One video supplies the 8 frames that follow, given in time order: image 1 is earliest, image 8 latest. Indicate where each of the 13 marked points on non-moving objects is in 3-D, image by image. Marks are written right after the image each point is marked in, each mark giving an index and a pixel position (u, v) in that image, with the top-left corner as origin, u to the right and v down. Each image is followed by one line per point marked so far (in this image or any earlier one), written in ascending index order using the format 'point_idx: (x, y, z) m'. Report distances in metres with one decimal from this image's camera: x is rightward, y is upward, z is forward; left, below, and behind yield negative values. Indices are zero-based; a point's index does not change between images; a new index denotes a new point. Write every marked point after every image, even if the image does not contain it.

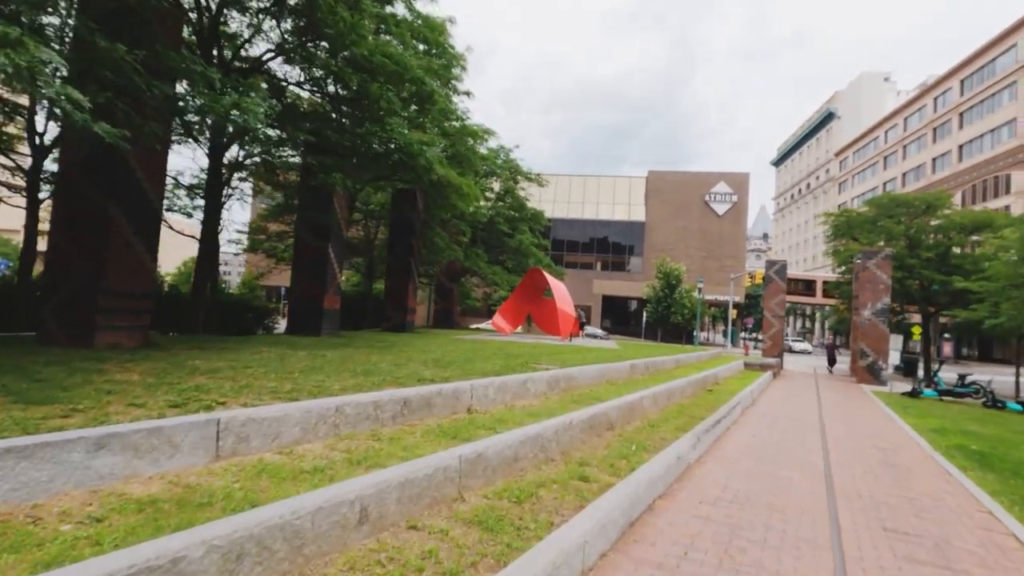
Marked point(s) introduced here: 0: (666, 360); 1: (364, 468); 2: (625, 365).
0: (+5.4, -2.5, +18.7) m
1: (-1.3, -1.6, +4.8) m
2: (+3.1, -2.1, +14.7) m
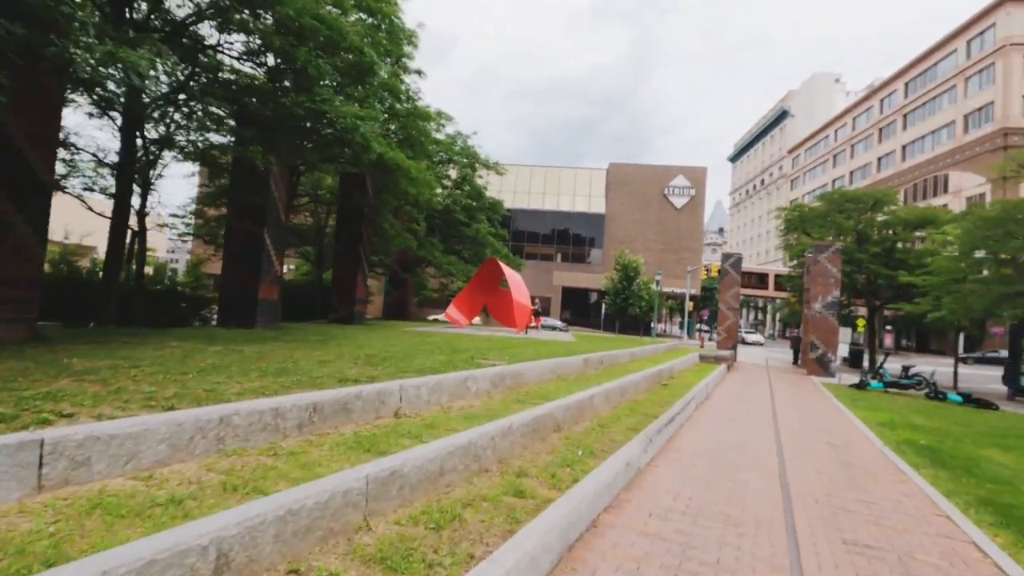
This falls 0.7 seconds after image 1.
0: (+3.8, -2.2, +18.3) m
1: (-2.0, -1.5, +3.9) m
2: (+1.7, -1.9, +14.0) m
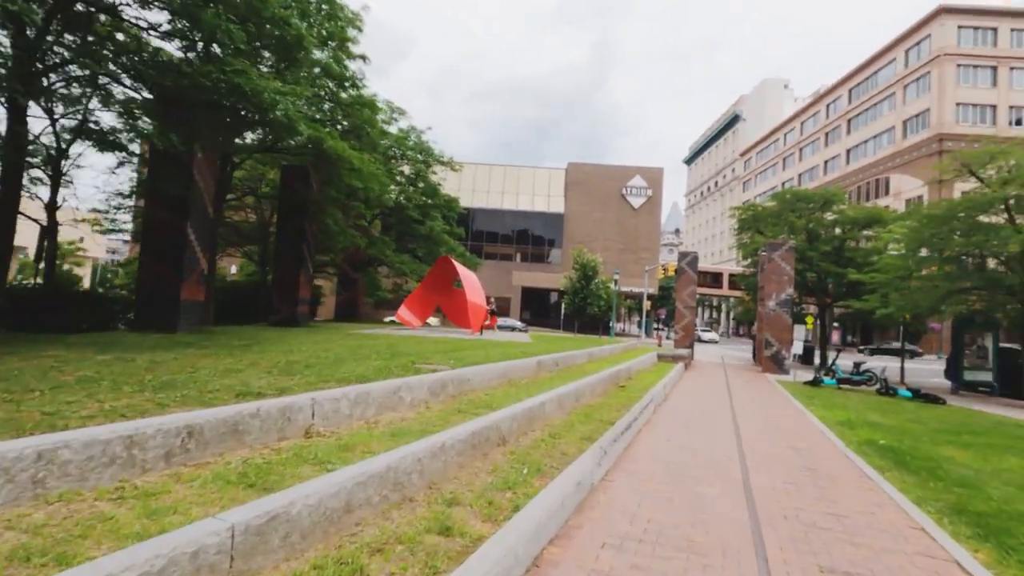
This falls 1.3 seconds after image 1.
0: (+2.2, -2.2, +17.6) m
1: (-2.5, -1.5, +2.8) m
2: (+0.5, -1.8, +13.2) m
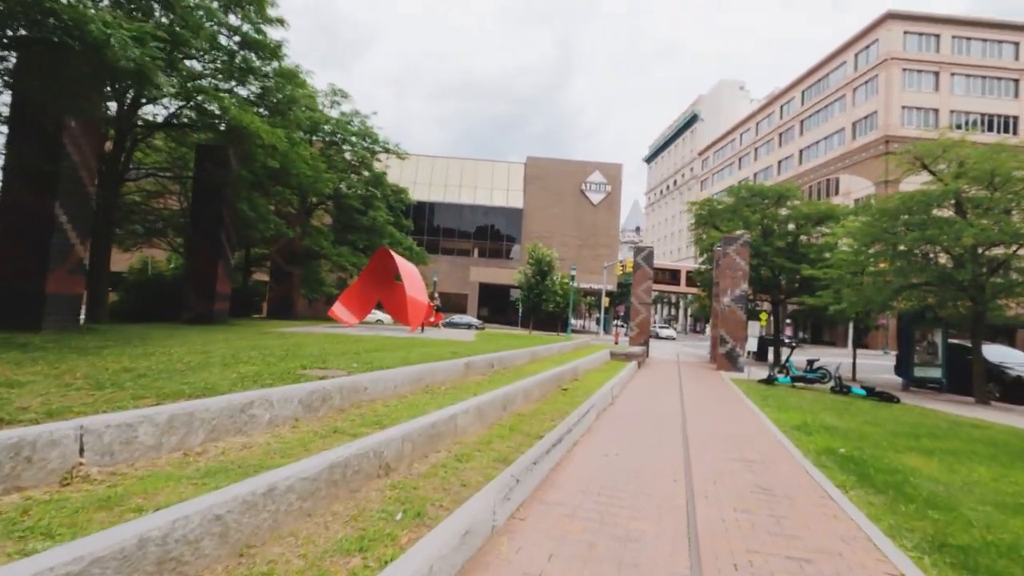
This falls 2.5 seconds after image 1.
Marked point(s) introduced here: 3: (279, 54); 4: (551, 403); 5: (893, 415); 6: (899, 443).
0: (+0.3, -2.0, +16.1) m
1: (-3.4, -1.3, +1.0) m
2: (-1.2, -1.6, +11.6) m
3: (-8.0, +8.3, +18.9) m
4: (+0.9, -2.5, +11.8) m
5: (+11.2, -3.7, +15.7) m
6: (+8.3, -3.3, +11.4) m
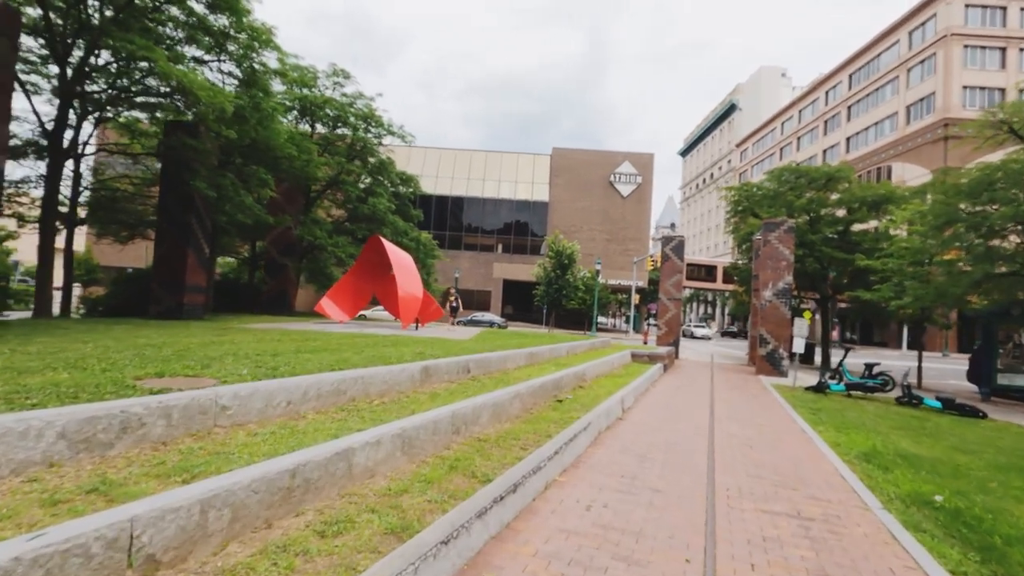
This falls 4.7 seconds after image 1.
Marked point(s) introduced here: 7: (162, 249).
0: (0.0, -1.7, +13.3) m
1: (-4.6, -1.1, -1.4) m
2: (-1.7, -1.4, +8.9) m
3: (-8.1, +8.6, +16.7) m
4: (+0.4, -2.2, +9.1) m
5: (+10.9, -3.4, +12.3) m
6: (+7.7, -3.0, +8.2) m
7: (-12.3, +1.4, +18.8) m
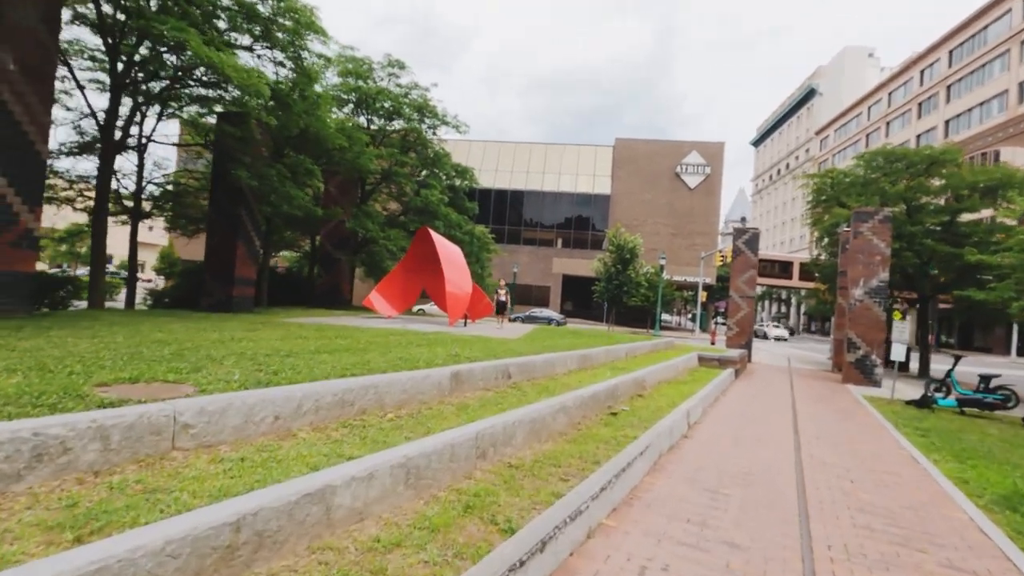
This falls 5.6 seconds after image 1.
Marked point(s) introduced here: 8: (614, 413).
0: (+1.1, -1.6, +12.0) m
1: (-5.1, -1.0, -2.2) m
2: (-1.1, -1.3, +7.8) m
3: (-6.5, +8.8, +16.1) m
4: (+1.0, -2.2, +7.7) m
5: (+11.8, -3.4, +9.7) m
6: (+8.2, -3.0, +5.9) m
7: (-10.5, +1.6, +18.7) m
8: (+1.9, -2.3, +9.7) m
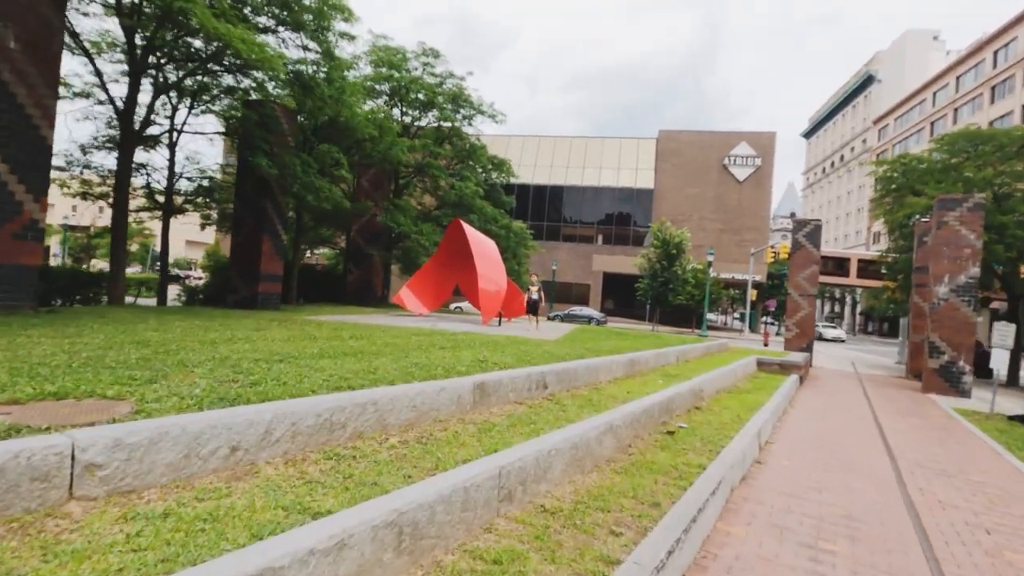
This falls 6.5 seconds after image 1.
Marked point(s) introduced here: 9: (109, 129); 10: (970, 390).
0: (+1.9, -1.5, +10.4) m
1: (-5.4, -1.0, -3.2) m
2: (-0.6, -1.2, +6.4) m
3: (-5.4, +8.9, +15.1) m
4: (+1.4, -2.1, +6.2) m
5: (+12.3, -3.3, +7.4) m
6: (+8.4, -2.9, +3.9) m
7: (-9.2, +1.8, +18.0) m
8: (+2.4, -2.2, +8.1) m
9: (-14.9, +5.9, +19.8) m
10: (+16.1, -3.5, +18.8) m
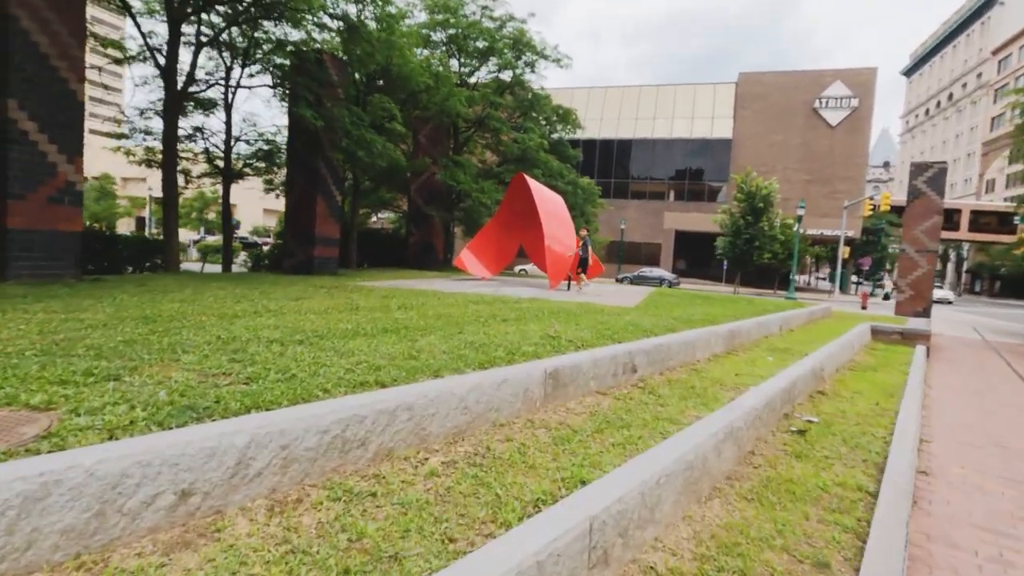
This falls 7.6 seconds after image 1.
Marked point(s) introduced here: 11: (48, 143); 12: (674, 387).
0: (+3.1, -0.8, +8.6) m
1: (-5.8, -1.3, -4.1) m
2: (+0.1, -0.8, +4.9) m
3: (-3.7, +9.8, +13.3) m
4: (+2.1, -1.7, +4.4) m
5: (+13.1, -2.8, +4.4) m
6: (+8.9, -2.7, +1.4) m
7: (-7.0, +2.9, +17.2) m
8: (+3.4, -1.7, +6.3) m
9: (-12.6, +7.1, +19.3) m
10: (+18.2, -2.1, +15.3) m
11: (-8.4, +2.6, +9.7) m
12: (+1.9, -1.1, +6.3) m
